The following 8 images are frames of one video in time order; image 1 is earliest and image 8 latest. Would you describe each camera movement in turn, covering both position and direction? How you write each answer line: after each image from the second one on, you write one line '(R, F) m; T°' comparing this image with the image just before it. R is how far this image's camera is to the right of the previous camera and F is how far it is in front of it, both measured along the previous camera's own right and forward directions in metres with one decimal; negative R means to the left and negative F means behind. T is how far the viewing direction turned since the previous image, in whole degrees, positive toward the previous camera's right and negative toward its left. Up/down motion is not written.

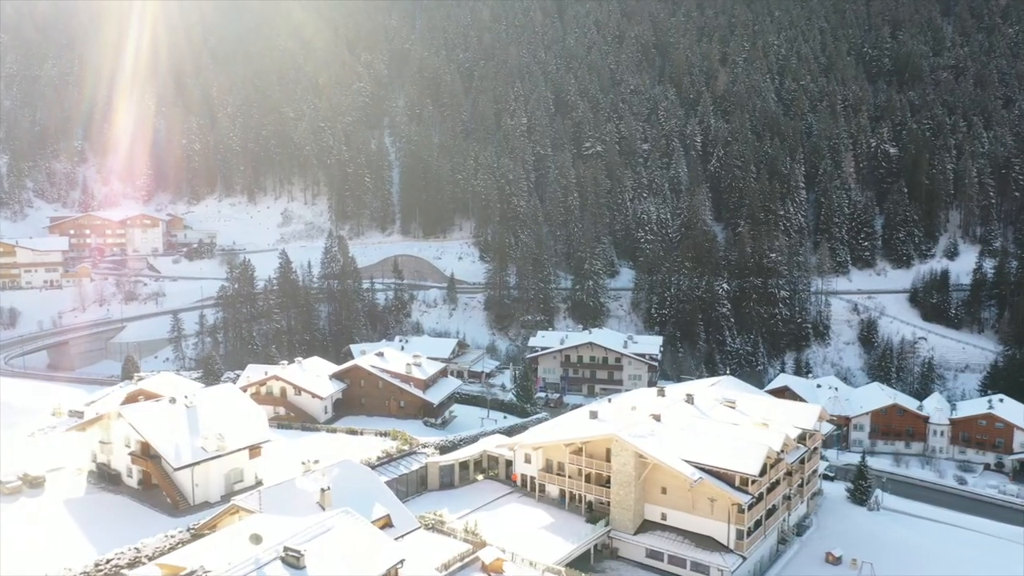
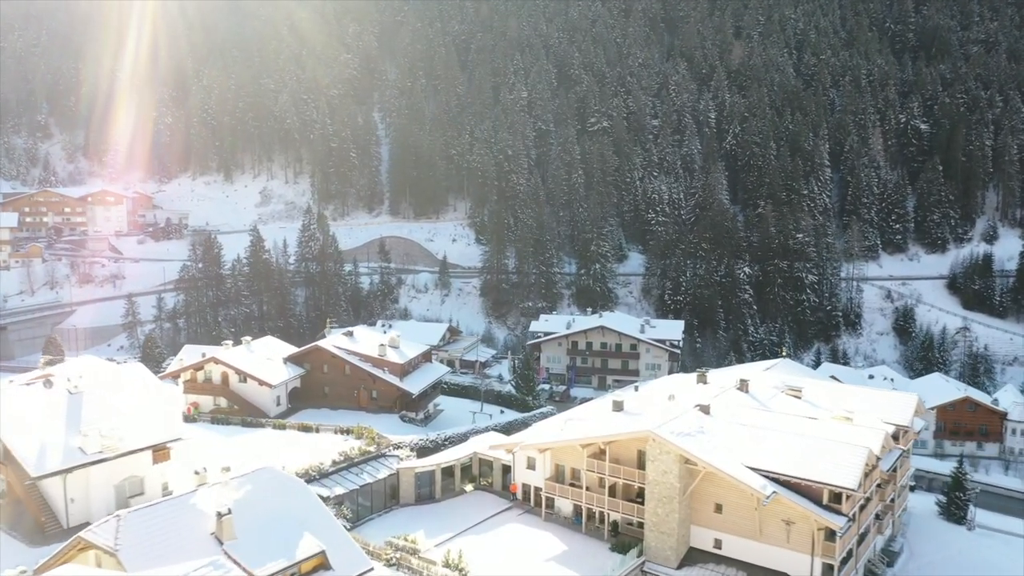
(0.0, +8.3) m; 0°
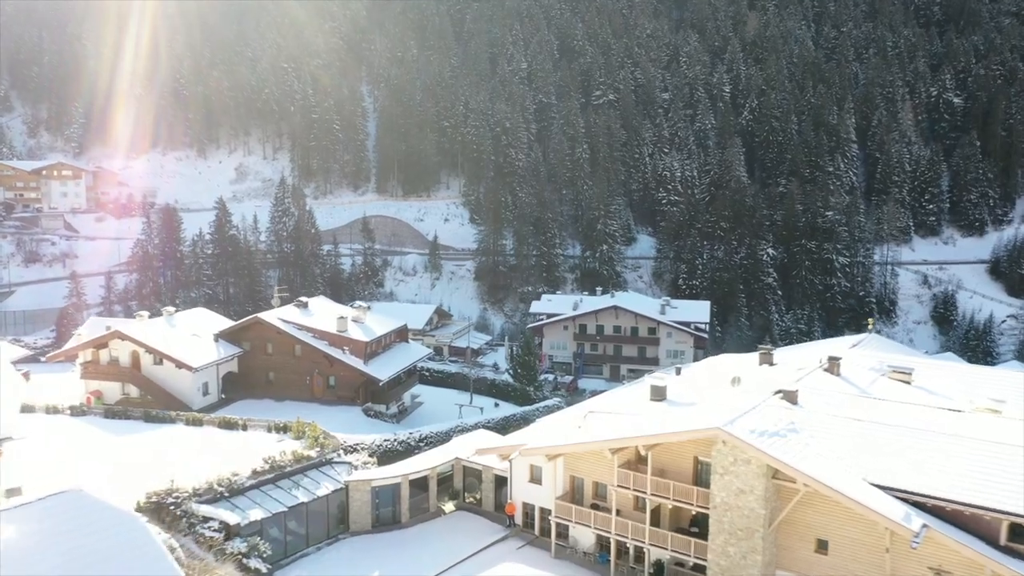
(0.0, +7.7) m; 0°
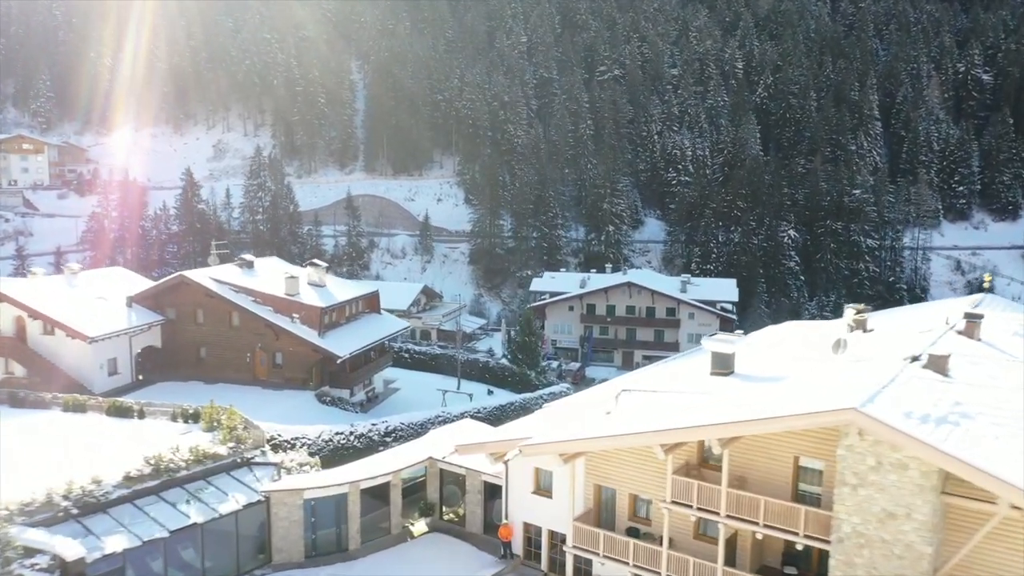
(0.0, +5.8) m; 0°
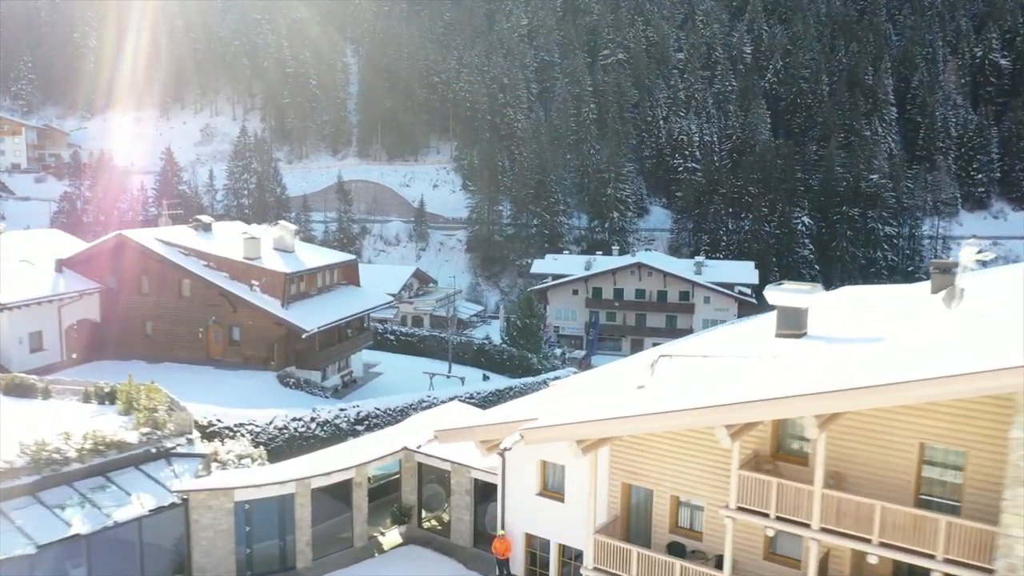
(0.0, +3.2) m; 0°
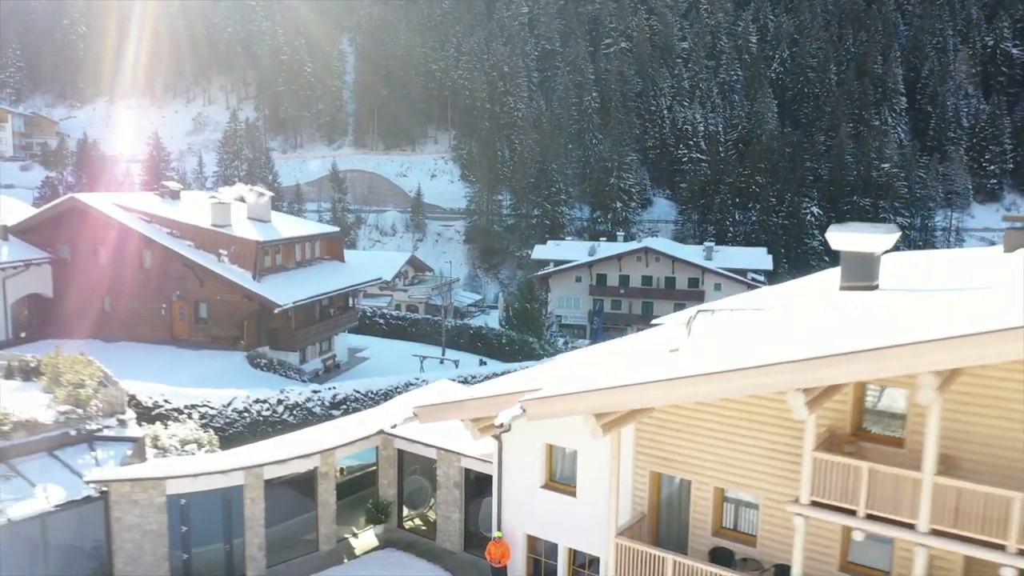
(0.0, +1.9) m; 0°
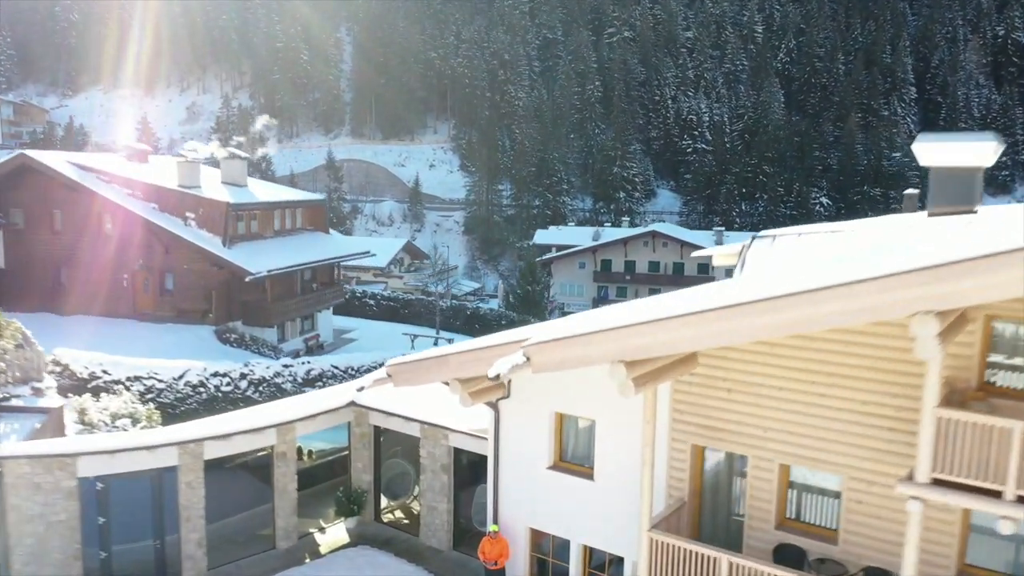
(0.0, +1.6) m; 0°
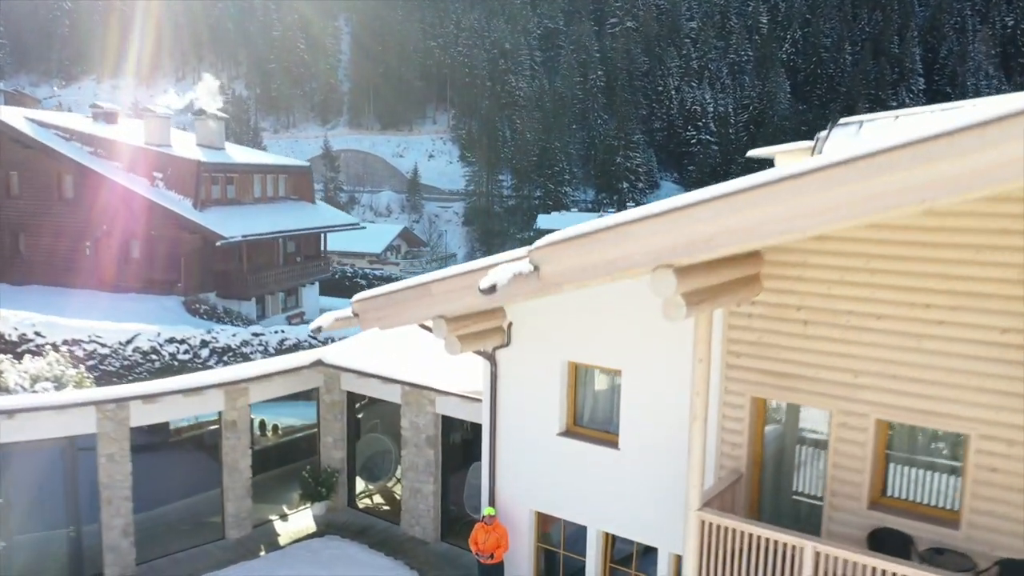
(0.0, +1.3) m; 0°
